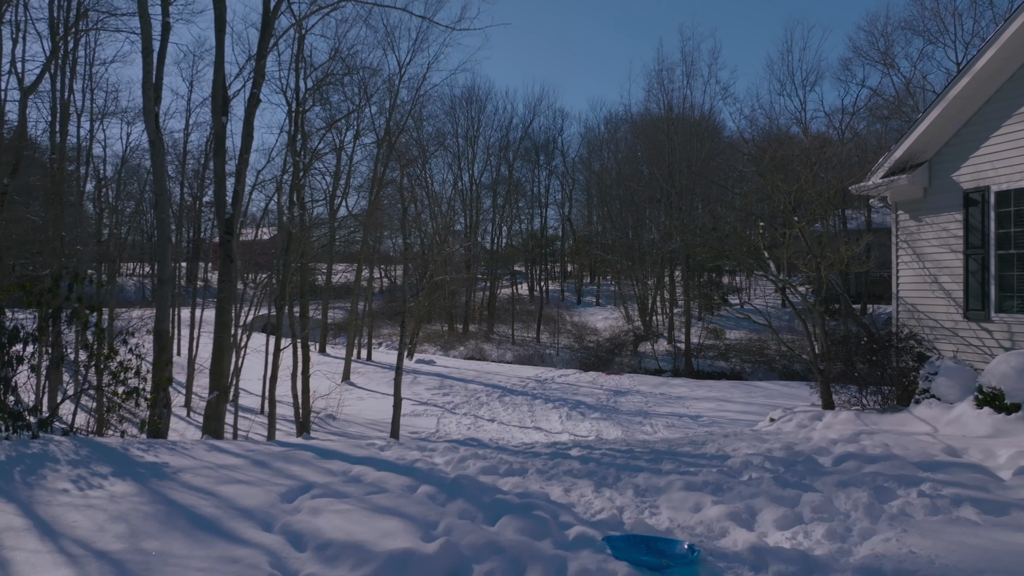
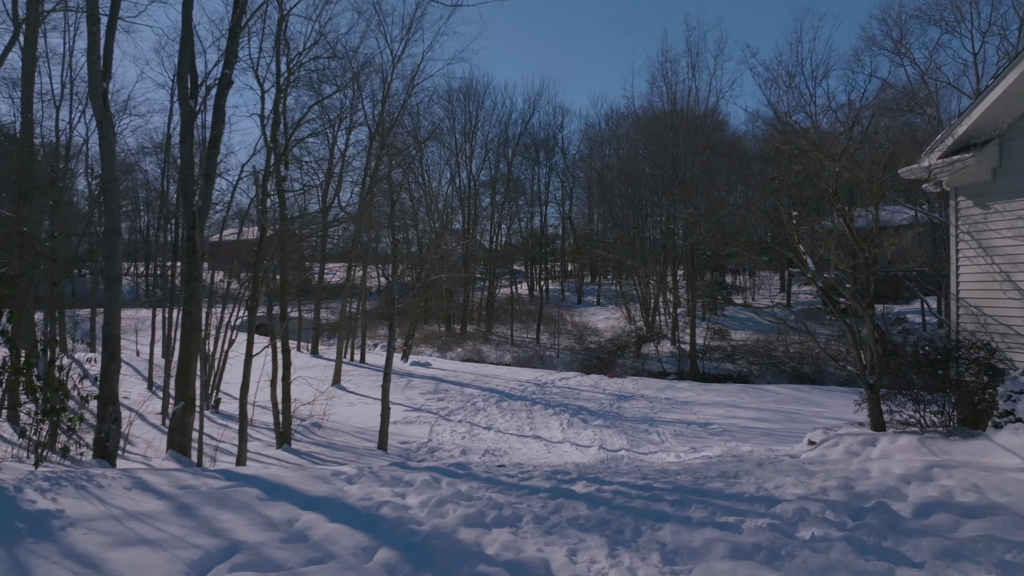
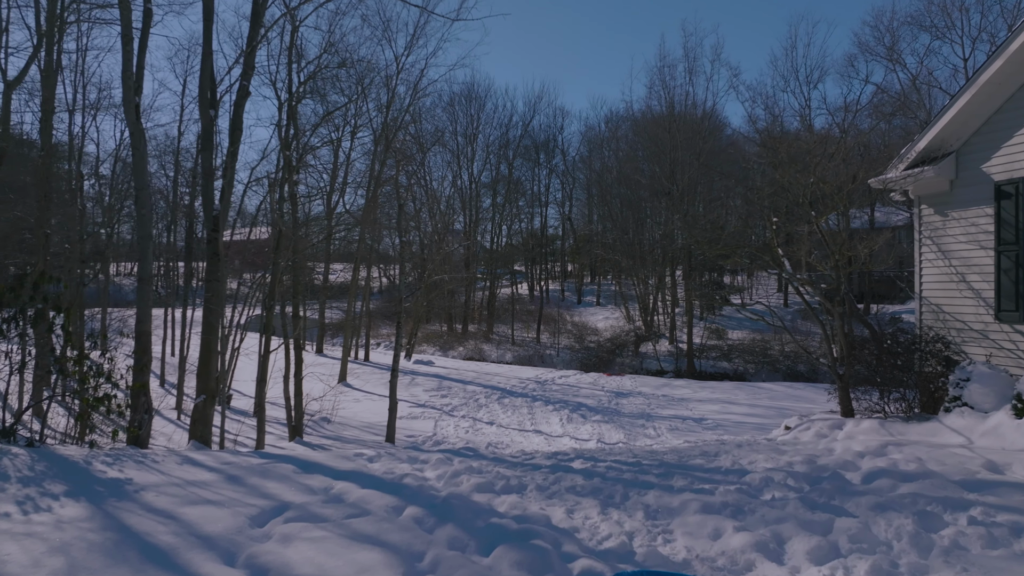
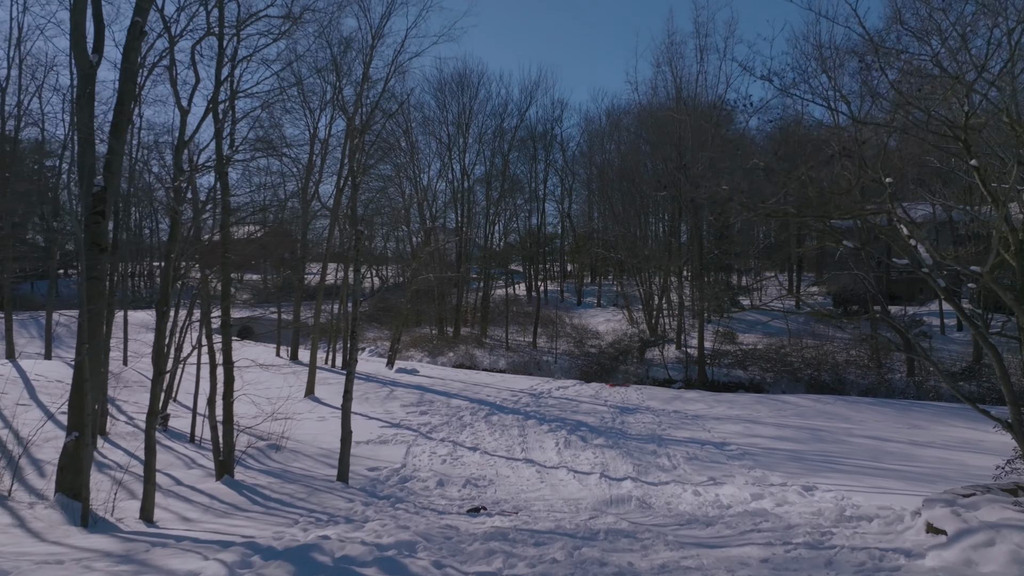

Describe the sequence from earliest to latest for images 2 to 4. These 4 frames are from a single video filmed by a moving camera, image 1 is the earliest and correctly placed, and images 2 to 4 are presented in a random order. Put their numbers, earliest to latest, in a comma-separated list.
3, 2, 4
